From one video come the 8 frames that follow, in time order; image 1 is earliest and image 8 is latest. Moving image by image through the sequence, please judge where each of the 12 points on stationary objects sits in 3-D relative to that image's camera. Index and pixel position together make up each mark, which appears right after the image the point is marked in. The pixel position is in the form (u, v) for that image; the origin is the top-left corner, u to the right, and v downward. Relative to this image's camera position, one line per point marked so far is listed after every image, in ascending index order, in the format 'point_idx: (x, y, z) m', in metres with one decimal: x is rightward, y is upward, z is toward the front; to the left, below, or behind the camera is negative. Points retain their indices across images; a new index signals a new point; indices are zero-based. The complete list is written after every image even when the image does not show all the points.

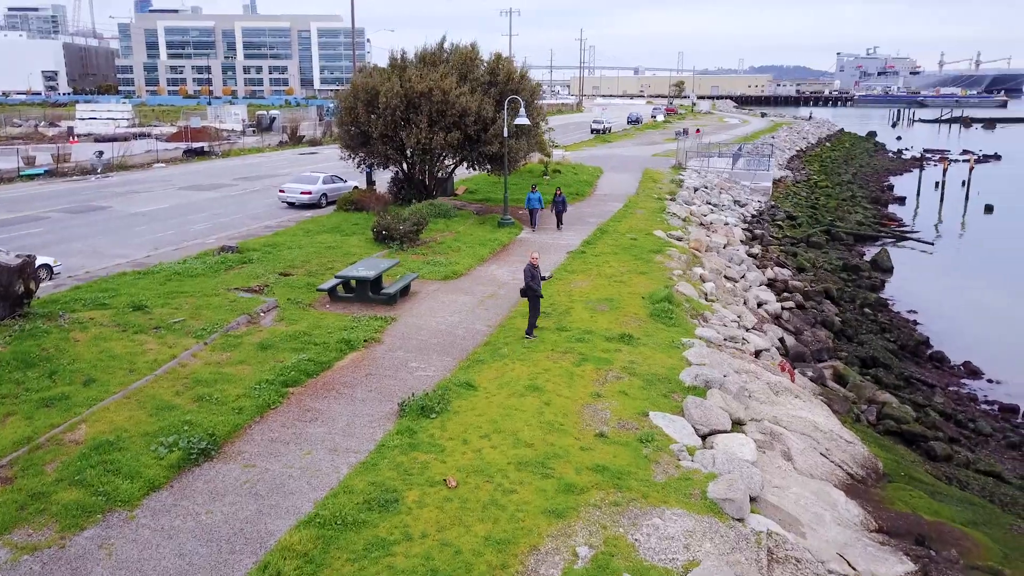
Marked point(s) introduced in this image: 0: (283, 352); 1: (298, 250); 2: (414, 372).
0: (-3.5, -1.0, +12.3) m
1: (-4.9, +0.9, +18.8) m
2: (-1.4, -1.2, +11.8) m
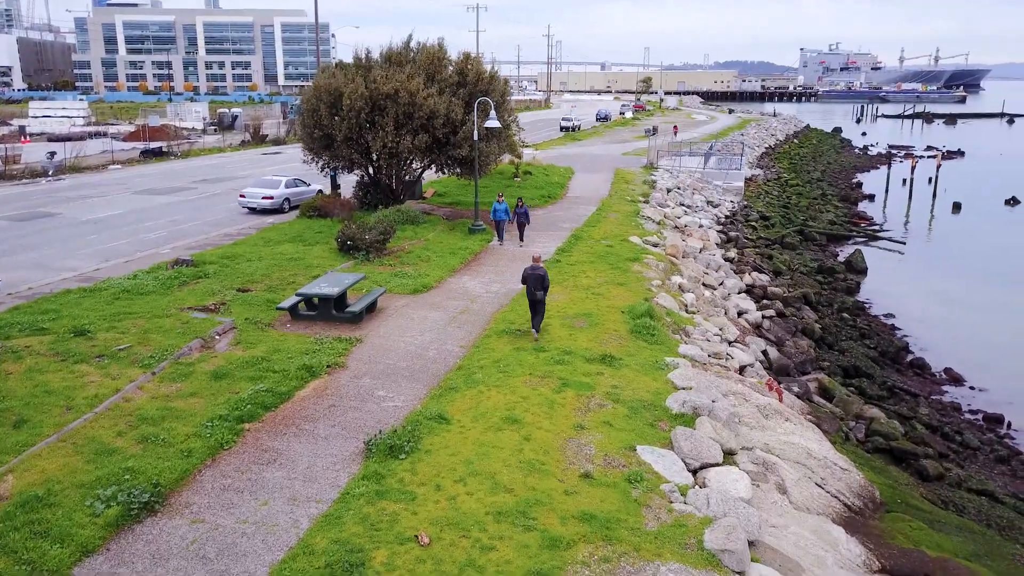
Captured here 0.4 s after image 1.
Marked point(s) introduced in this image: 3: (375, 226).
0: (-3.8, -1.3, +11.3) m
1: (-5.6, +0.6, +17.8) m
2: (-1.8, -1.5, +11.0) m
3: (-3.3, +1.5, +19.4) m
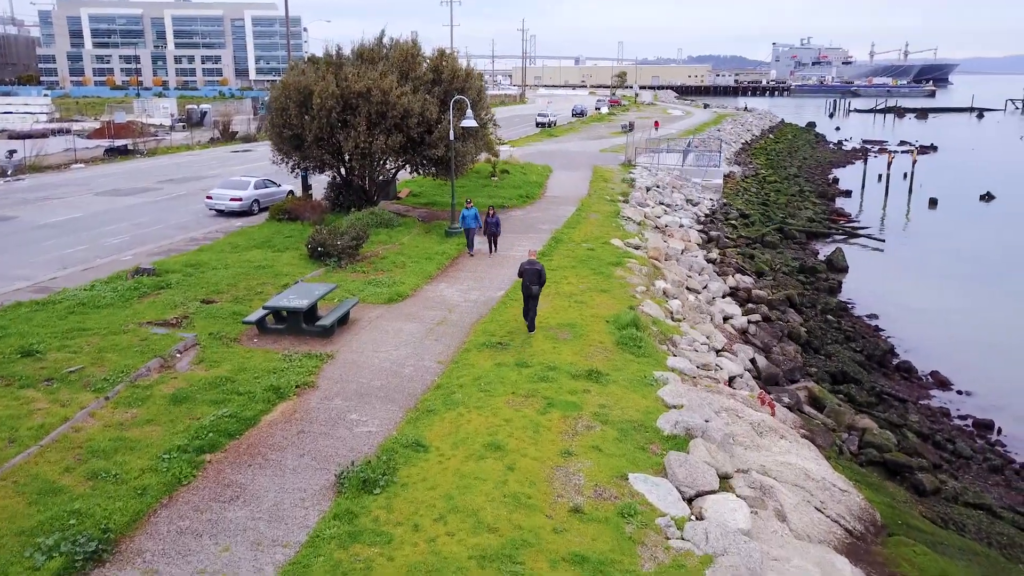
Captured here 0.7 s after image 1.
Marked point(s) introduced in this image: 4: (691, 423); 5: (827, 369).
0: (-4.1, -1.5, +10.6) m
1: (-6.0, +0.4, +16.9) m
2: (-2.0, -1.8, +10.2) m
3: (-3.8, +1.3, +18.6) m
4: (+2.3, -1.7, +10.4) m
5: (+7.2, -1.9, +18.6) m
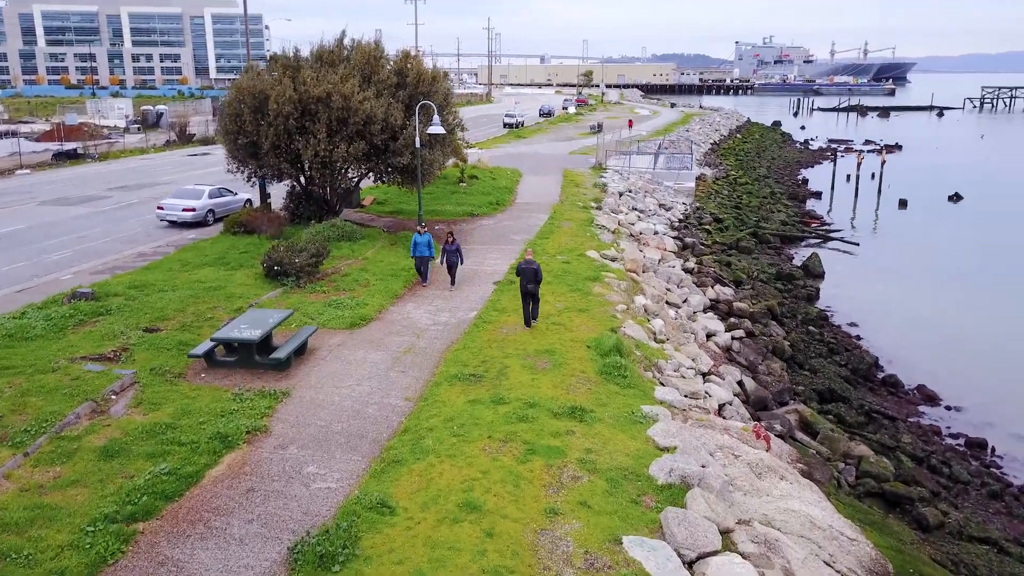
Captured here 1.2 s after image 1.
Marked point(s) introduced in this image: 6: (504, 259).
0: (-4.3, -2.0, +9.3) m
1: (-6.5, -0.1, +15.6) m
2: (-2.2, -2.2, +9.1) m
3: (-4.4, +0.9, +17.3) m
4: (+2.0, -2.1, +9.4) m
5: (+6.6, -2.2, +17.7) m
6: (-0.2, +0.7, +19.8) m
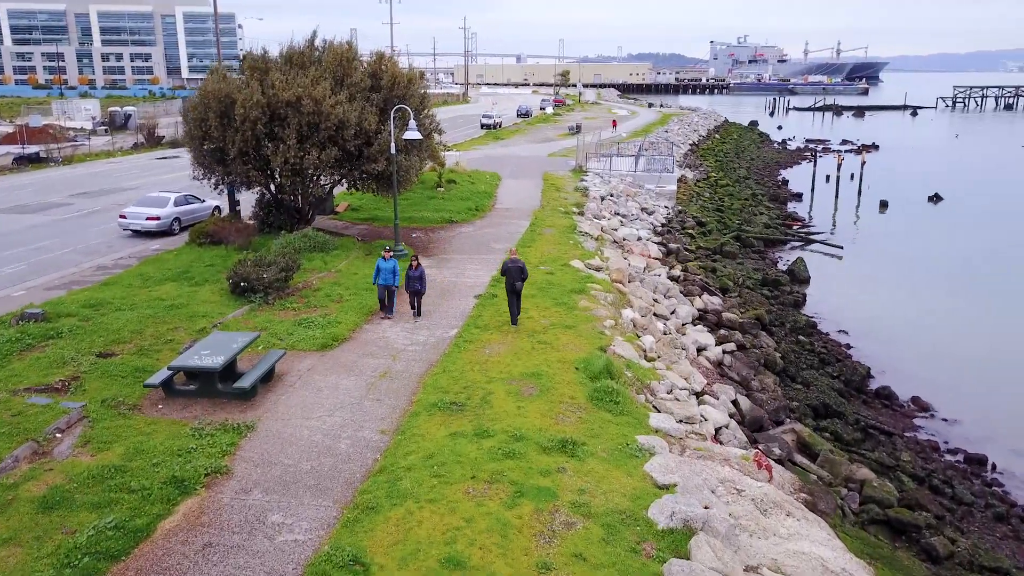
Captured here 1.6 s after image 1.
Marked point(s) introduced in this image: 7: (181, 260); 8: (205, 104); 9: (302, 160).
0: (-4.5, -2.3, +8.3) m
1: (-6.9, -0.4, +14.6) m
2: (-2.4, -2.5, +8.2) m
3: (-4.8, +0.6, +16.4) m
4: (+1.9, -2.4, +8.6) m
5: (+6.2, -2.4, +17.1) m
6: (-0.6, +0.4, +19.0) m
7: (-7.5, +0.6, +18.5) m
8: (-7.4, +4.5, +19.7) m
9: (-4.9, +3.0, +19.0) m
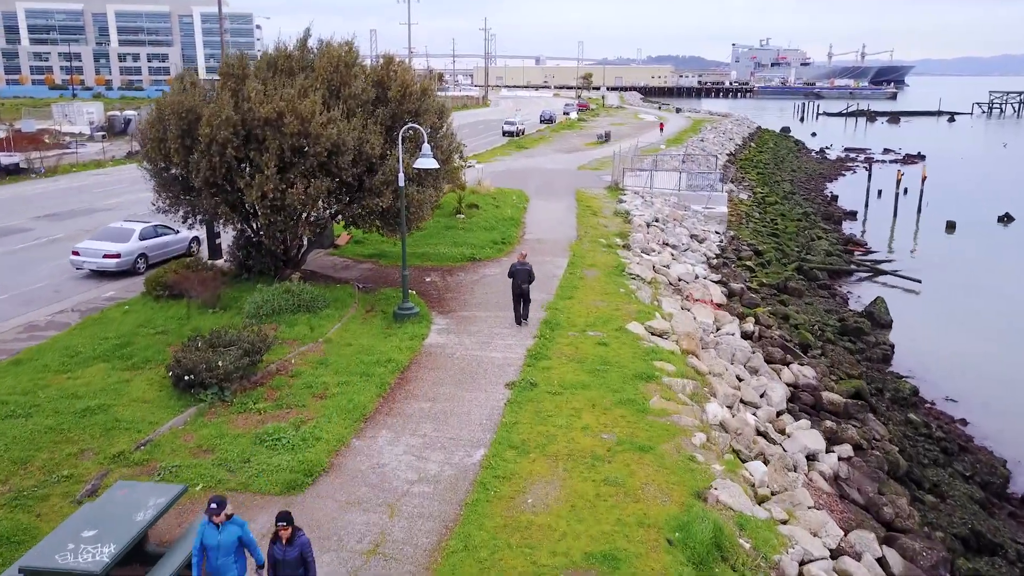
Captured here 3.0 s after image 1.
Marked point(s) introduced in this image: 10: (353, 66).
0: (-4.0, -3.5, +4.1) m
1: (-6.2, -1.7, +10.4) m
2: (-1.9, -3.8, +3.9) m
3: (-4.1, -0.7, +12.1) m
4: (+2.4, -3.7, +4.3) m
5: (+6.9, -3.8, +12.6) m
6: (+0.1, -0.9, +14.7) m
7: (-6.8, -0.6, +14.4) m
8: (-6.6, +3.2, +15.6) m
9: (-4.1, +1.7, +14.8) m
10: (-3.3, +4.5, +16.5) m
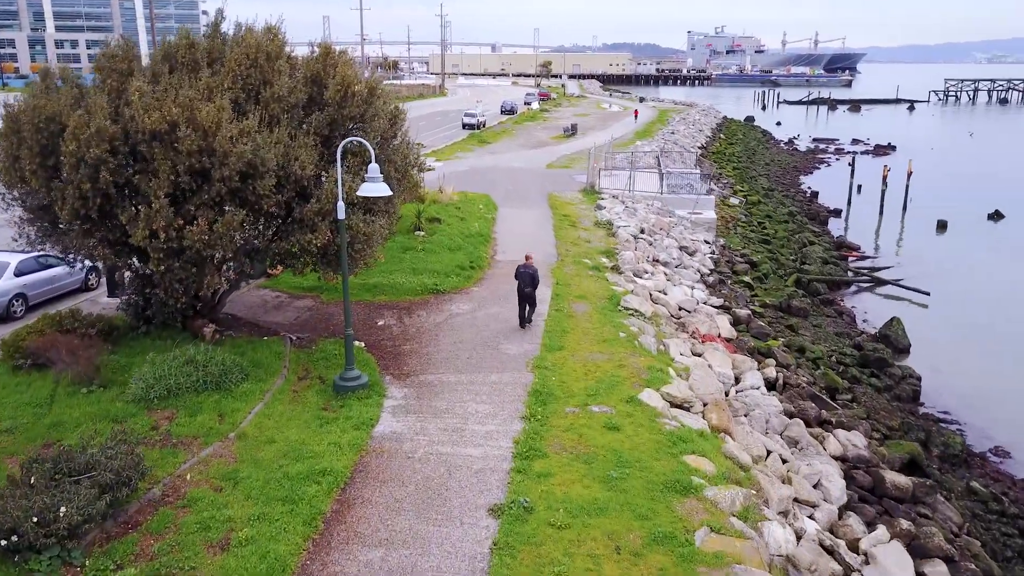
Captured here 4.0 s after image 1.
0: (-3.7, -4.6, +0.4) m
1: (-6.3, -2.7, +6.6) m
2: (-1.6, -4.8, +0.3) m
3: (-4.2, -1.7, +8.4) m
4: (+2.7, -4.7, +0.9) m
5: (+6.7, -4.6, +9.5) m
6: (-0.2, -1.8, +11.1) m
7: (-7.0, -1.6, +10.5) m
8: (-7.0, +2.2, +11.6) m
9: (-4.4, +0.8, +10.9) m
10: (-3.7, +3.6, +12.7) m
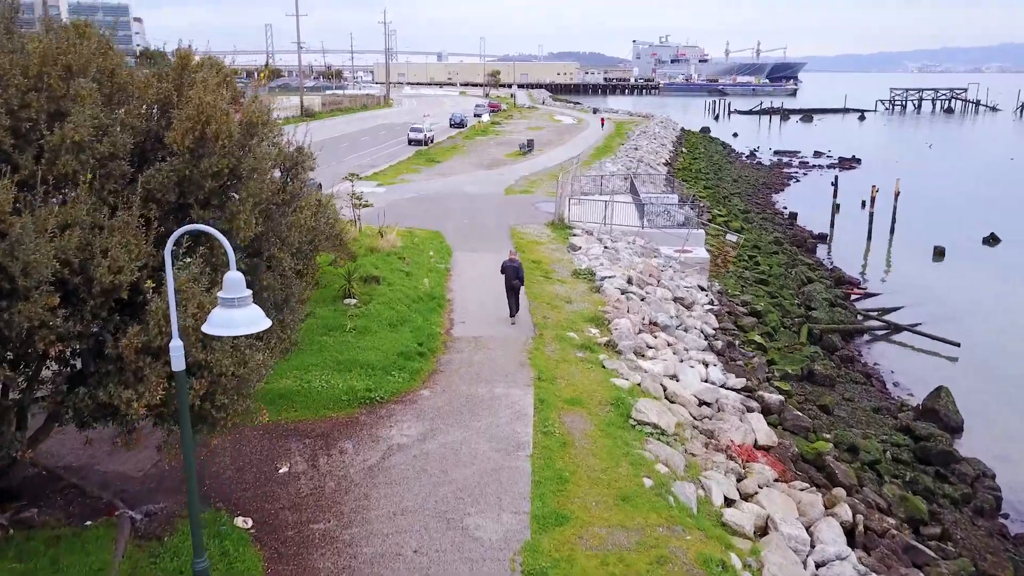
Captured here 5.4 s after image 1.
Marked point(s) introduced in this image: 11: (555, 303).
0: (-3.1, -6.1, -4.8) m
1: (-6.1, -4.3, +1.2) m
2: (-1.0, -6.3, -4.8) m
3: (-4.2, -3.2, +3.2) m
4: (+3.2, -6.1, -3.9) m
5: (+6.8, -6.0, +4.9) m
6: (-0.3, -3.3, +6.2) m
7: (-7.1, -3.2, +5.1) m
8: (-7.2, +0.6, +6.2) m
9: (-4.6, -0.8, +5.7) m
10: (-4.0, +2.0, +7.6) m
11: (+0.9, -0.3, +17.7) m
